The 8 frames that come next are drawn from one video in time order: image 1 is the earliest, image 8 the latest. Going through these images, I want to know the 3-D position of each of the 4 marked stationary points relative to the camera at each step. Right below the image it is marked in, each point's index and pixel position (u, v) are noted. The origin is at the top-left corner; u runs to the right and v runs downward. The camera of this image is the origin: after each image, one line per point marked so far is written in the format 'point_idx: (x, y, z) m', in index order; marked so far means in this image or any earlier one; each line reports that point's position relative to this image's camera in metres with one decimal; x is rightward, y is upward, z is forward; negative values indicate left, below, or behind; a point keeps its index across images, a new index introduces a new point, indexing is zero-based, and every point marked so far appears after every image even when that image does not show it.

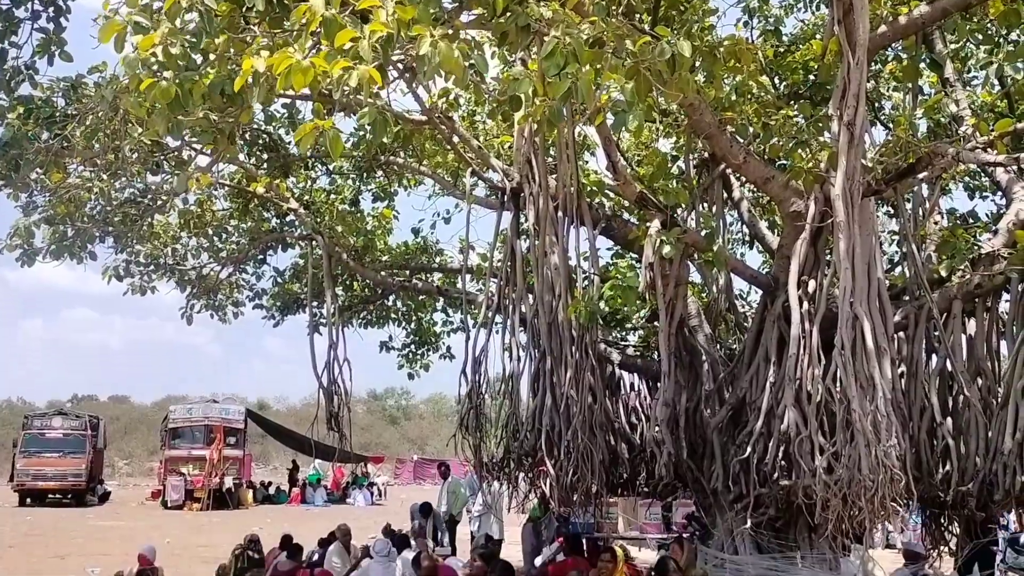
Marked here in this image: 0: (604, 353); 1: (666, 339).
0: (+0.8, -0.6, +7.8) m
1: (+1.1, -0.4, +6.3) m
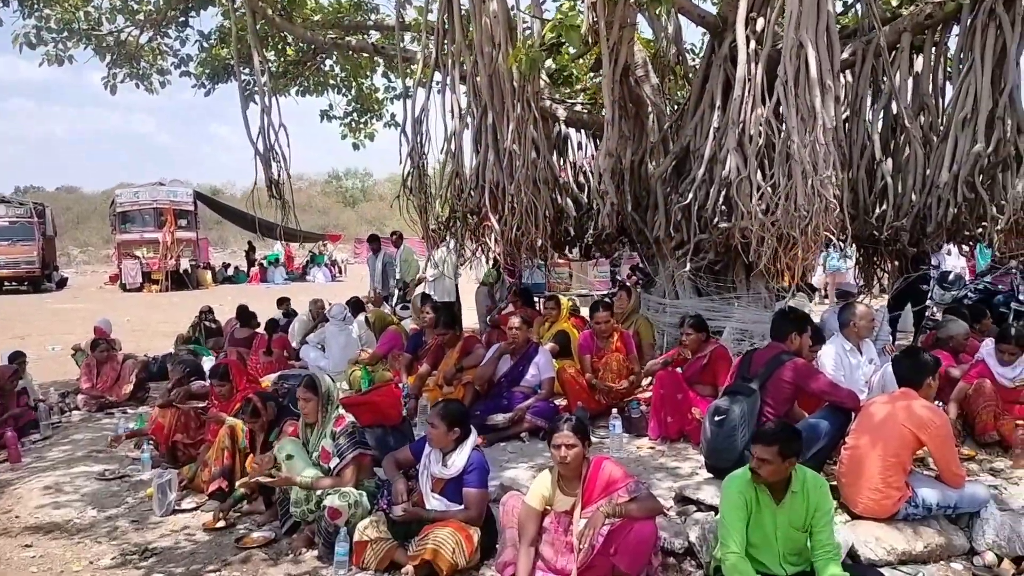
0: (+0.3, +1.5, +7.6) m
1: (+0.7, +1.4, +6.1) m
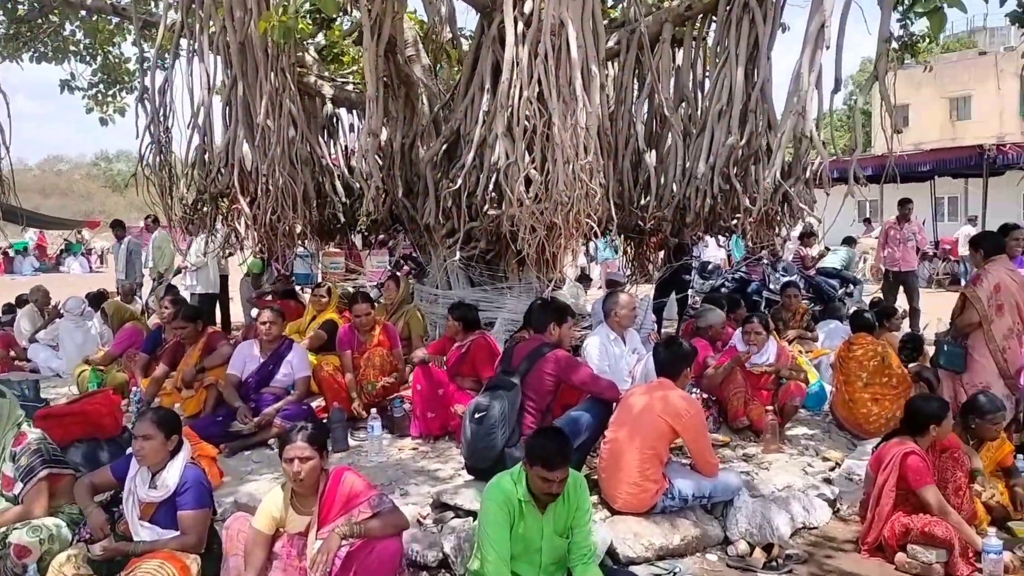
0: (-1.6, +1.6, +7.1) m
1: (-0.9, +1.5, +5.7) m
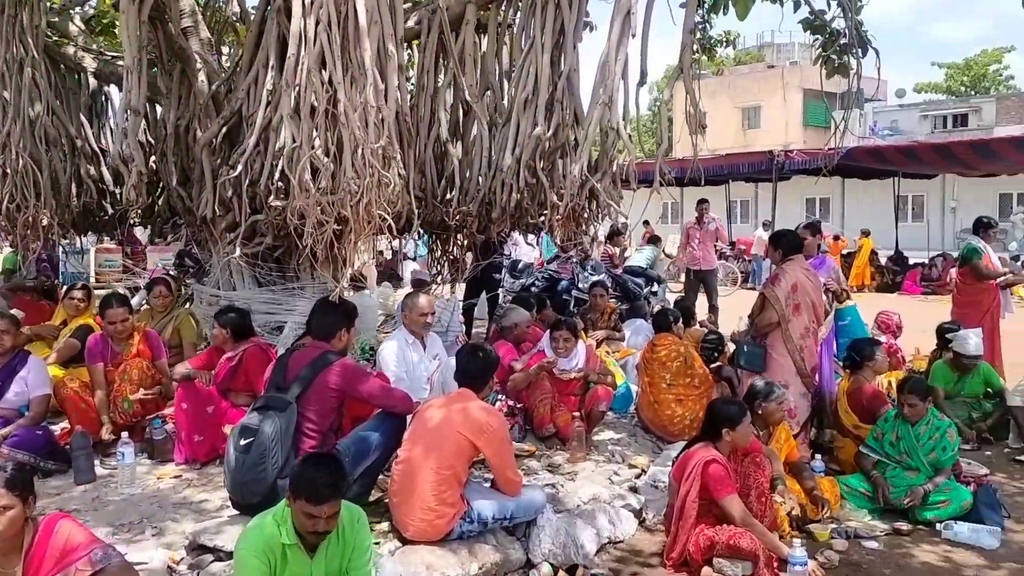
0: (-3.1, +1.6, +6.2) m
1: (-2.1, +1.5, +4.9) m
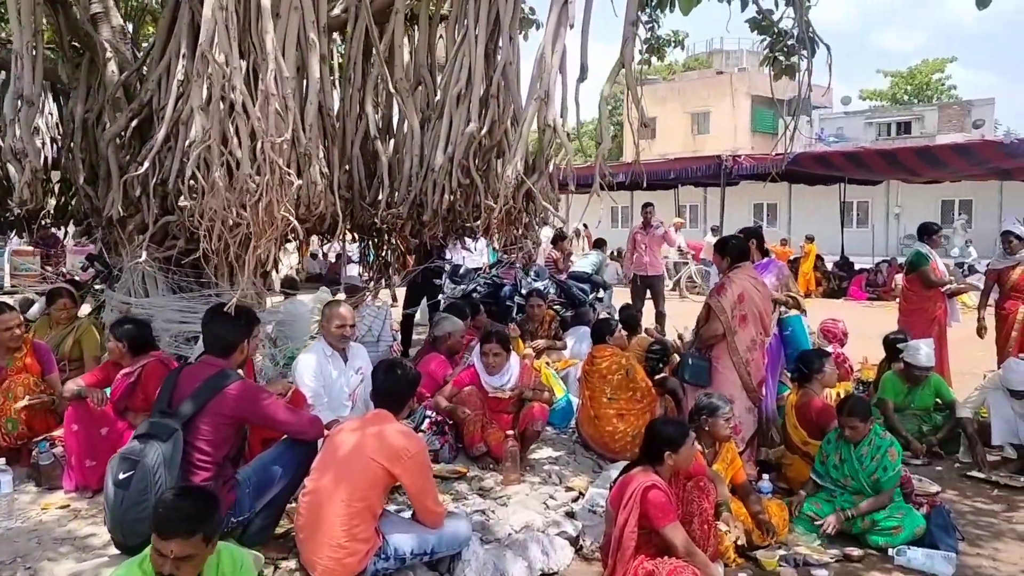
0: (-3.5, +1.6, +5.7) m
1: (-2.5, +1.4, +4.5) m
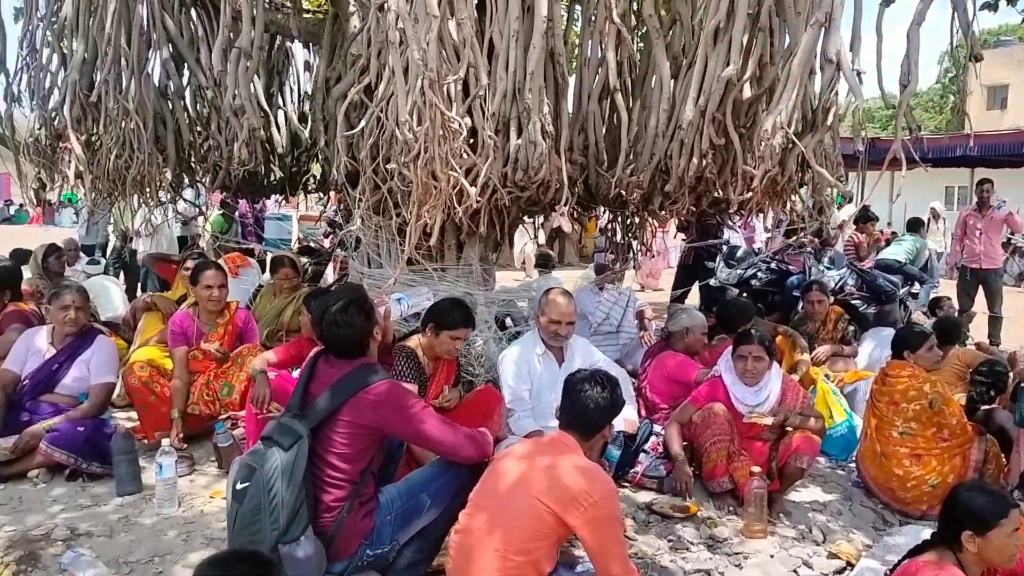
0: (-1.8, +1.8, +5.7) m
1: (-1.2, +1.6, +4.3) m
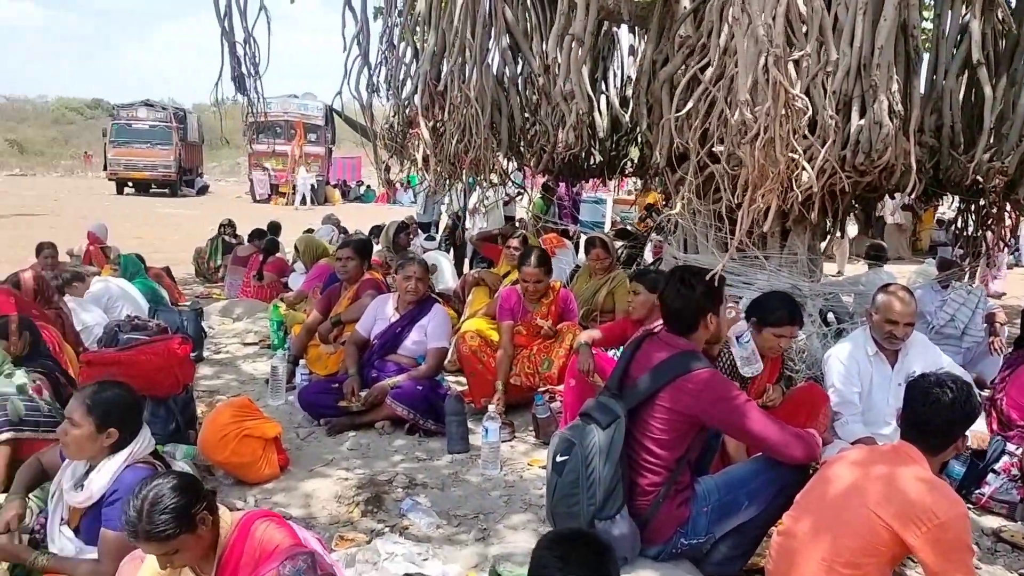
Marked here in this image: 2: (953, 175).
0: (+0.4, +2.0, +5.9) m
1: (+0.4, +1.7, +4.3) m
2: (+1.9, +0.5, +3.8) m
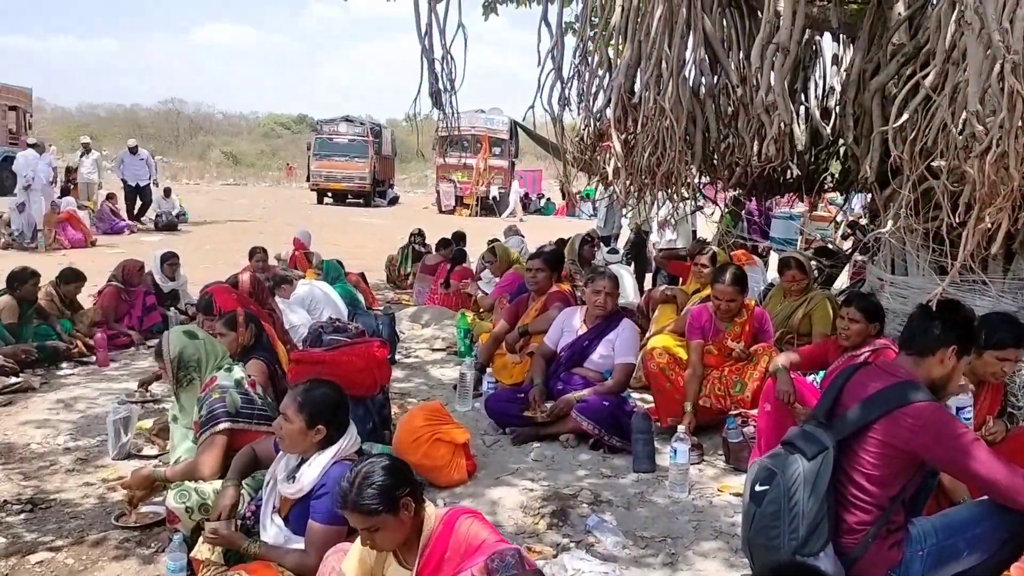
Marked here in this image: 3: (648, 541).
0: (+1.7, +1.8, +5.7) m
1: (+1.4, +1.6, +4.1) m
2: (+2.7, +0.4, +3.3) m
3: (+0.4, -0.8, +2.8) m
